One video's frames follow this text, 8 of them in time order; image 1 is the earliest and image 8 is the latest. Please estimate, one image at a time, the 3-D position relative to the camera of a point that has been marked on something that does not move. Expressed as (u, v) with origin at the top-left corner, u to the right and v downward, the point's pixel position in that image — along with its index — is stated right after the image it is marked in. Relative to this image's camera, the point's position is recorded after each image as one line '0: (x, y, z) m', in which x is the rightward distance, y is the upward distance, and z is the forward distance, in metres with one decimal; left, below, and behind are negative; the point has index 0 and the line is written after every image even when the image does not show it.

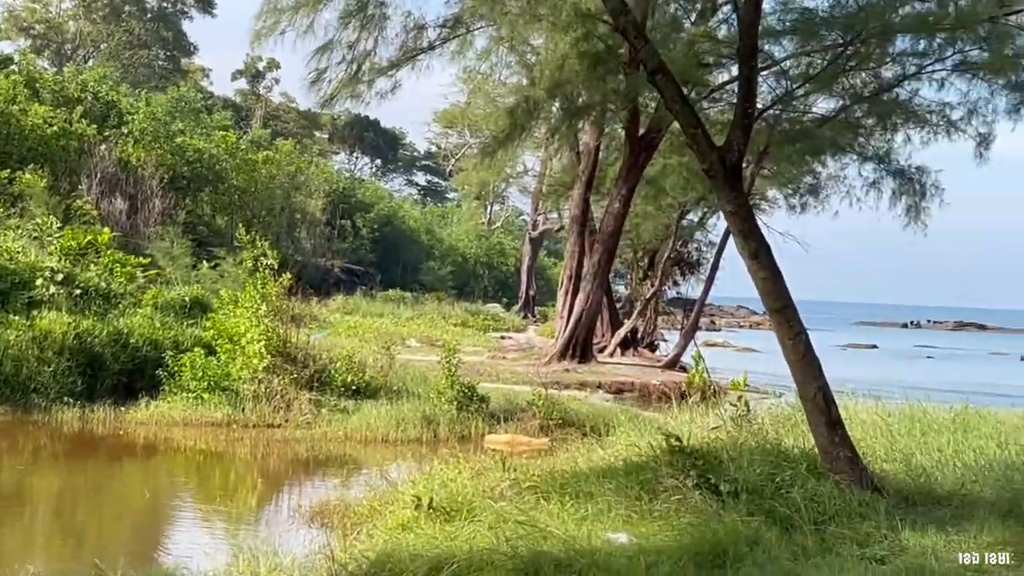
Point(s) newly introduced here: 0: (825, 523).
0: (+0.8, -0.6, +4.7) m
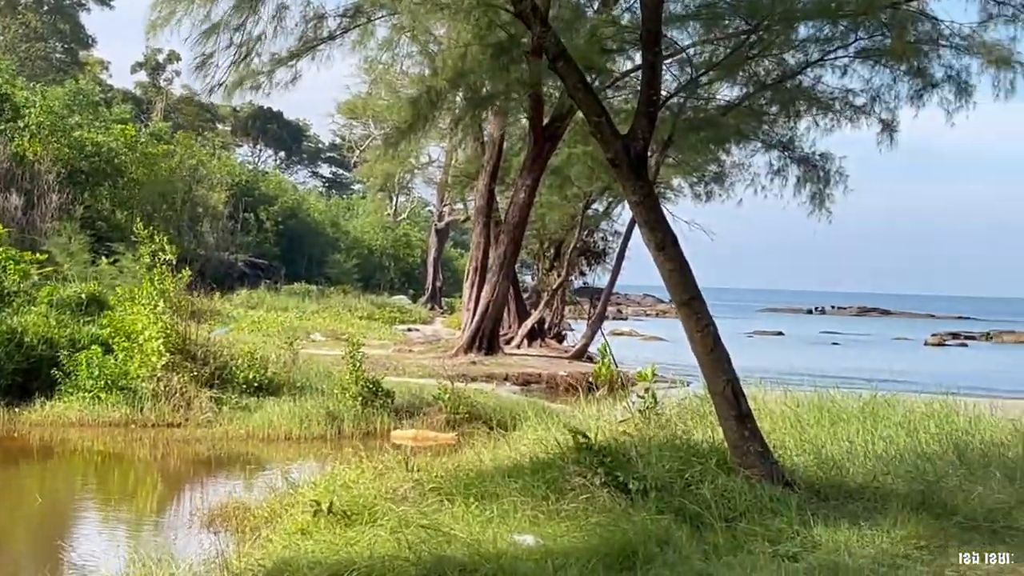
0: (+0.6, -0.6, +4.6) m
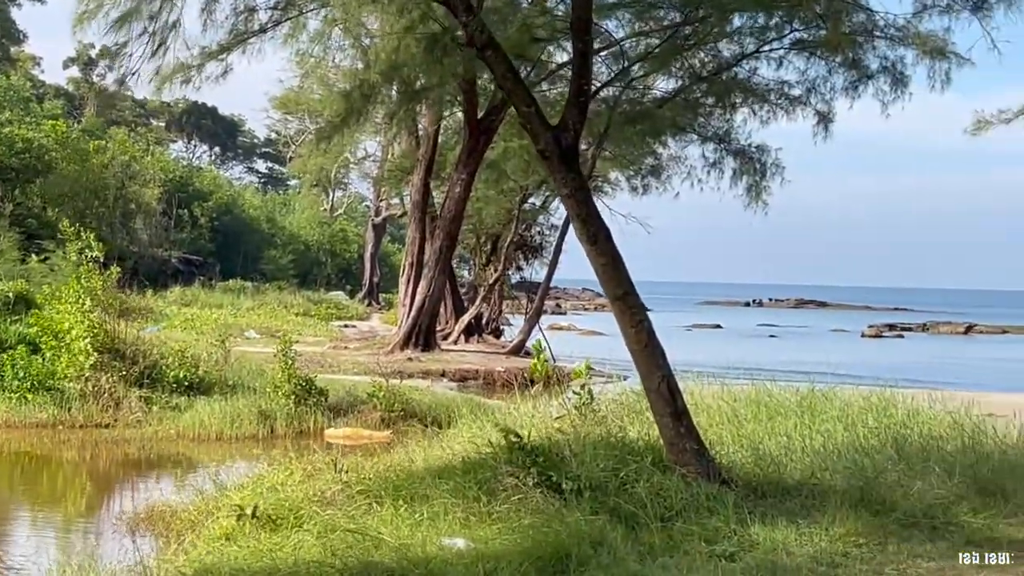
0: (+0.4, -0.6, +4.5) m
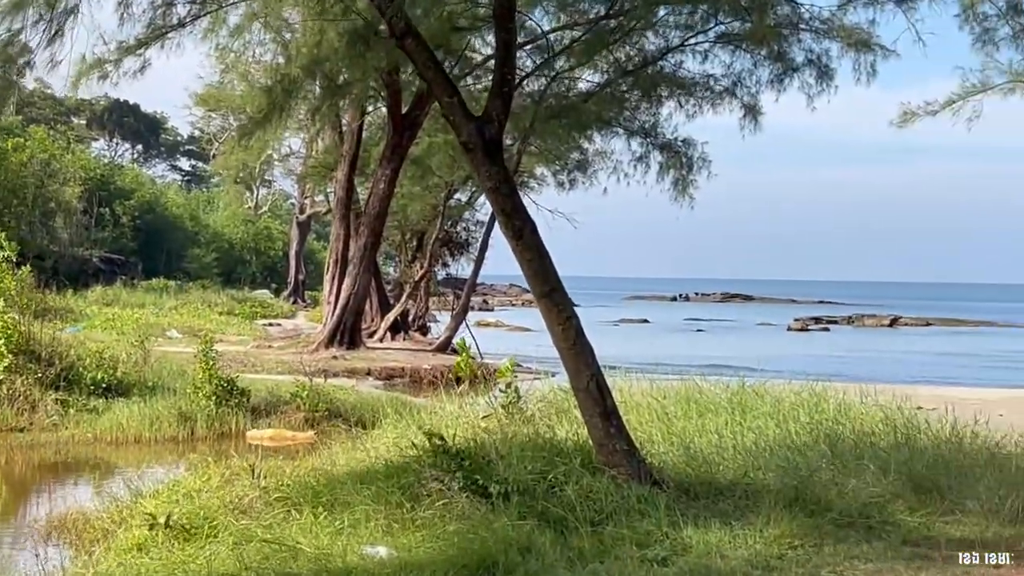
0: (+0.2, -0.6, +4.3) m
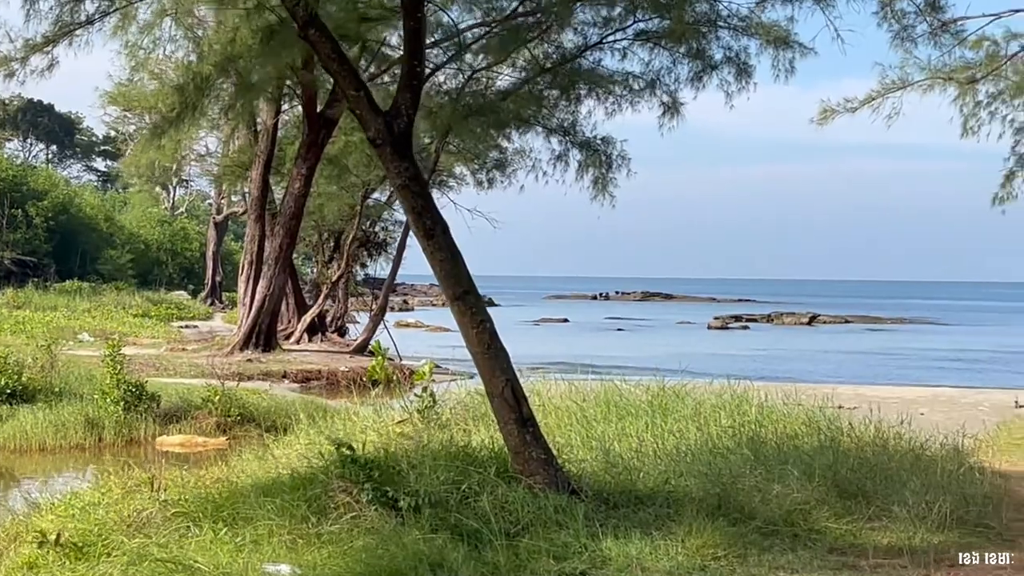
0: (0.0, -0.6, +4.1) m
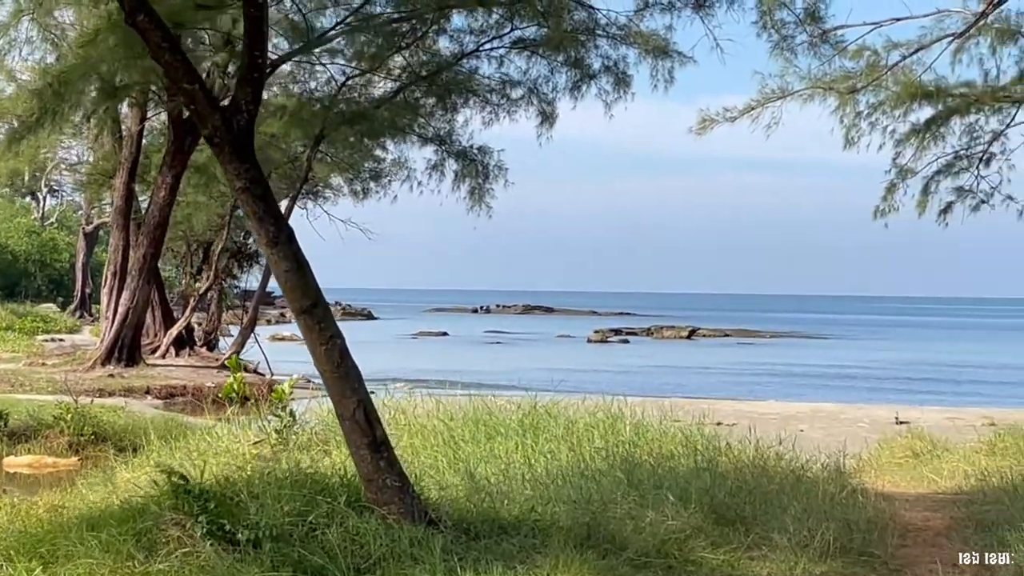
0: (-0.3, -0.6, +3.8) m
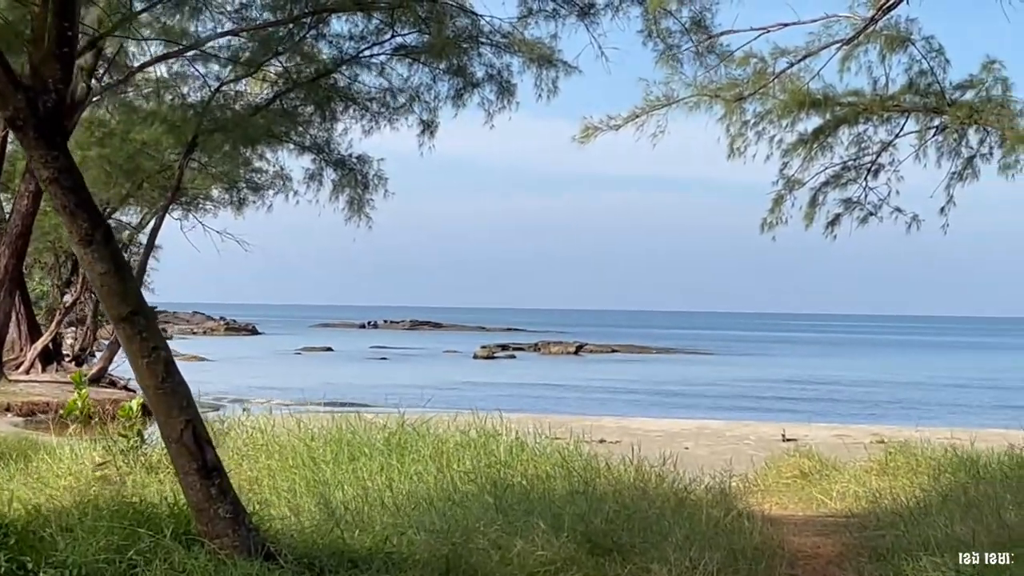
0: (-0.6, -0.6, +3.3) m
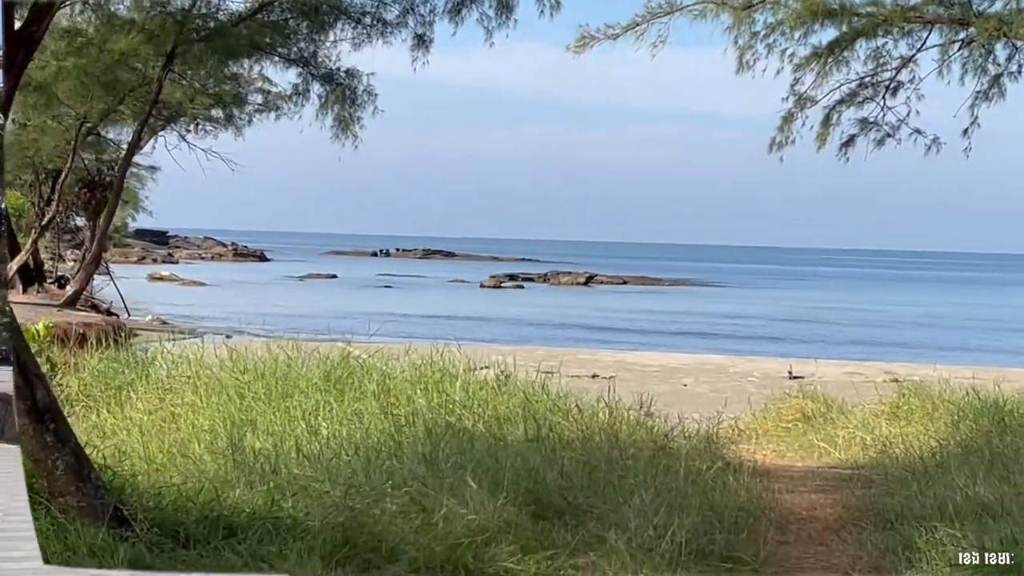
0: (-0.7, -0.4, +2.6) m
